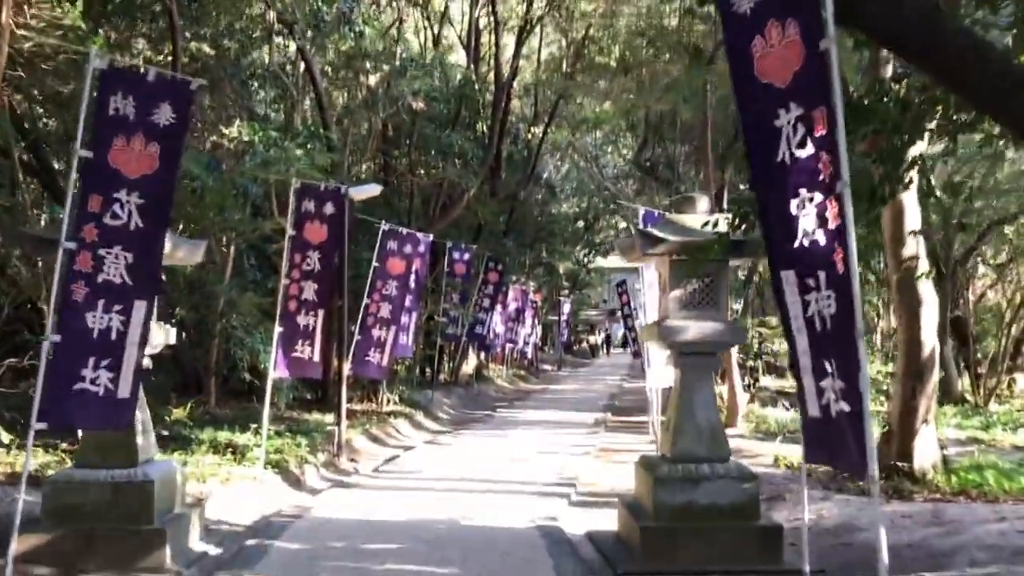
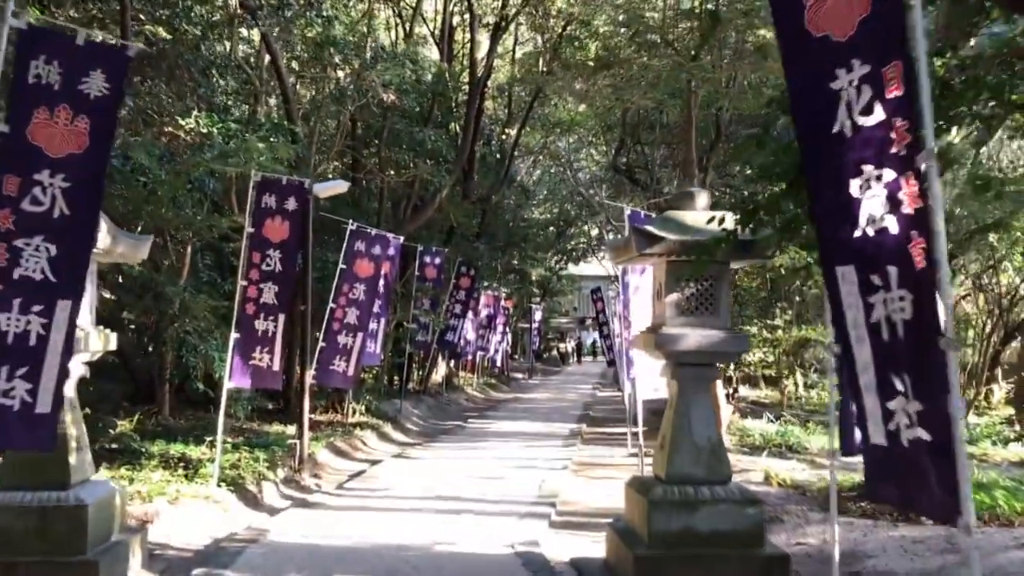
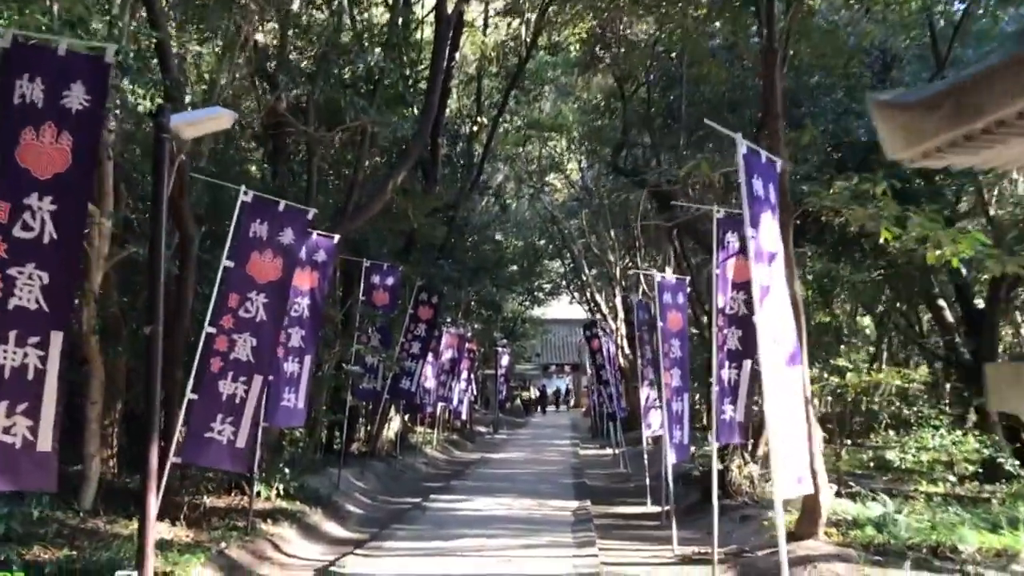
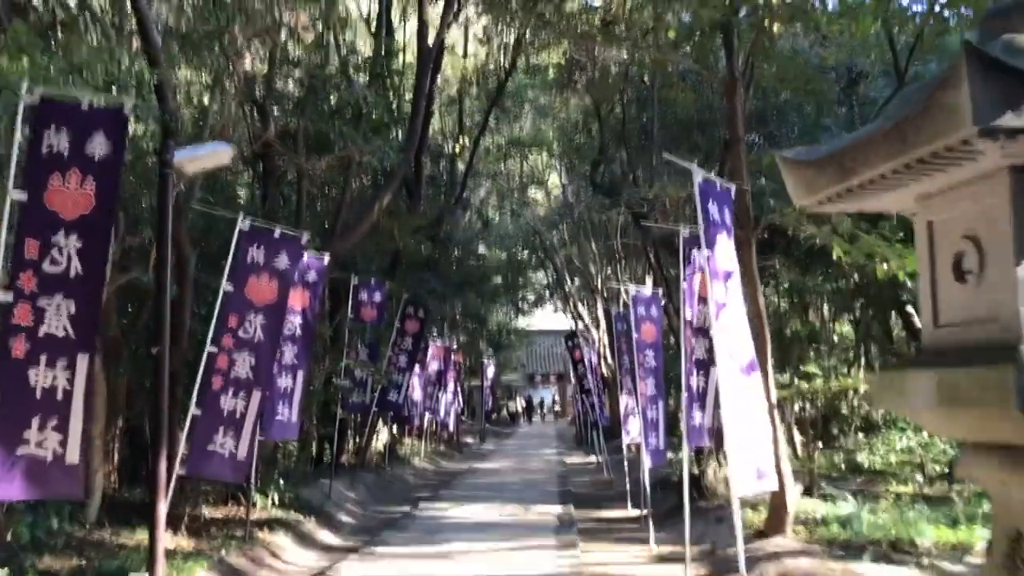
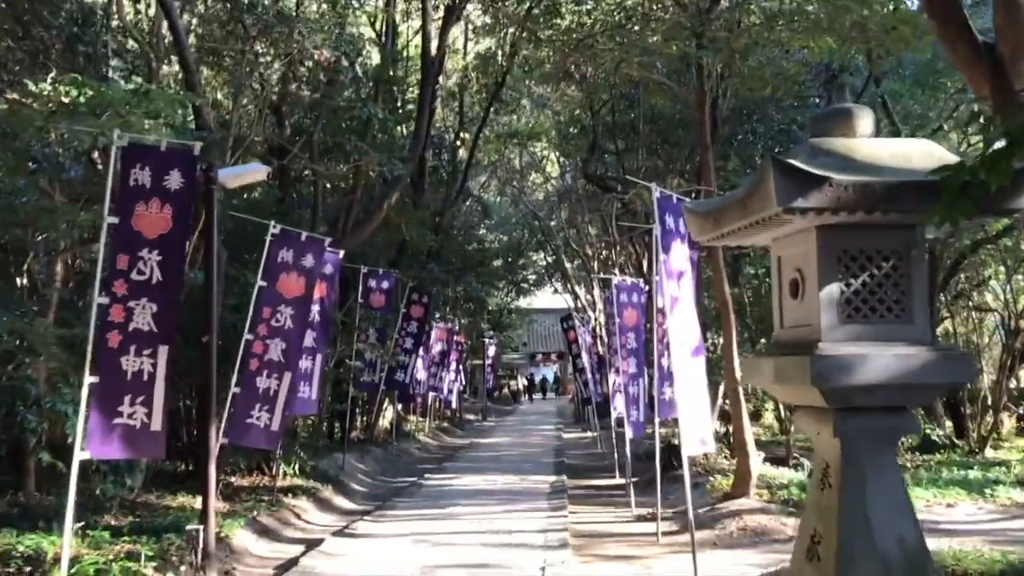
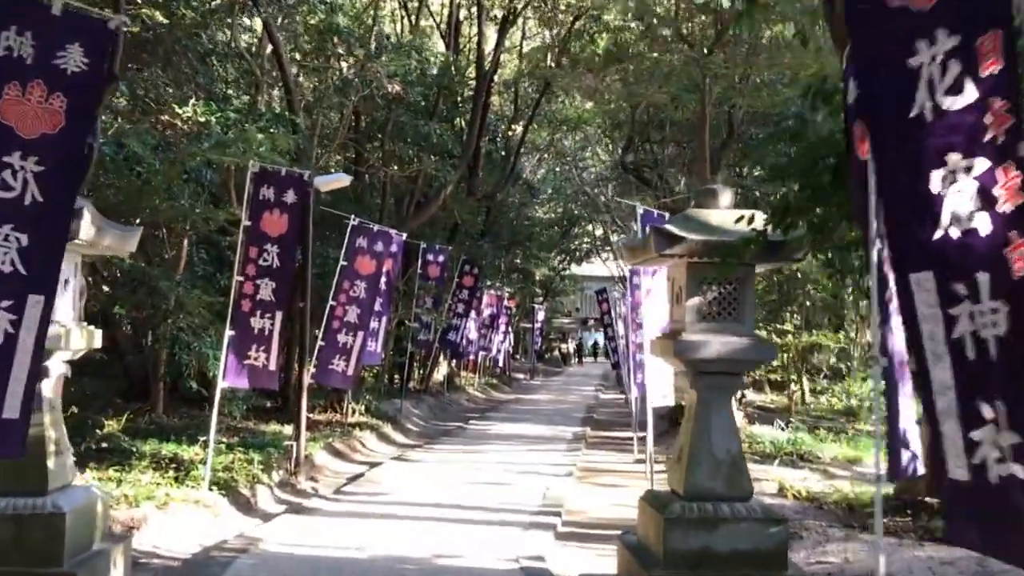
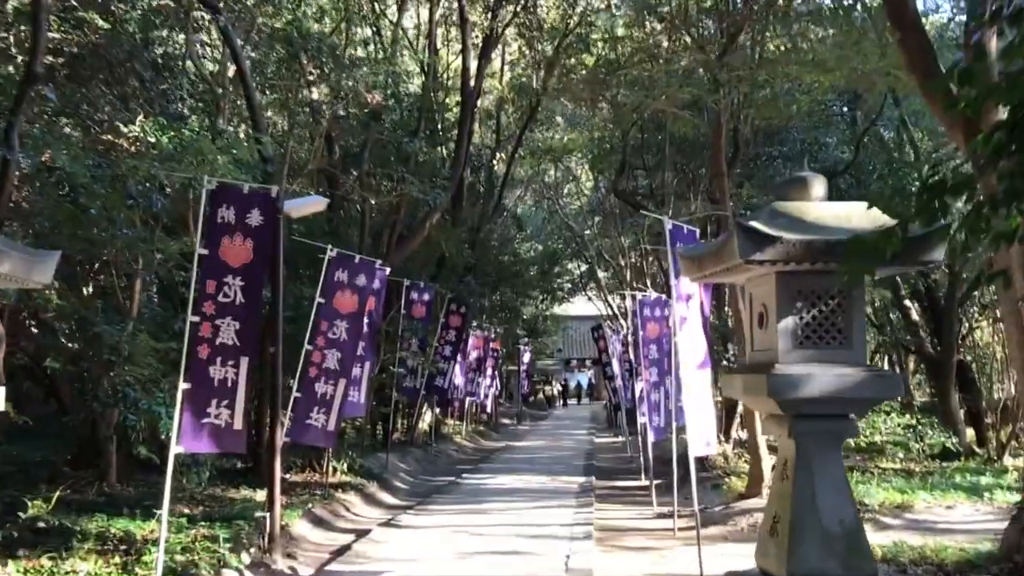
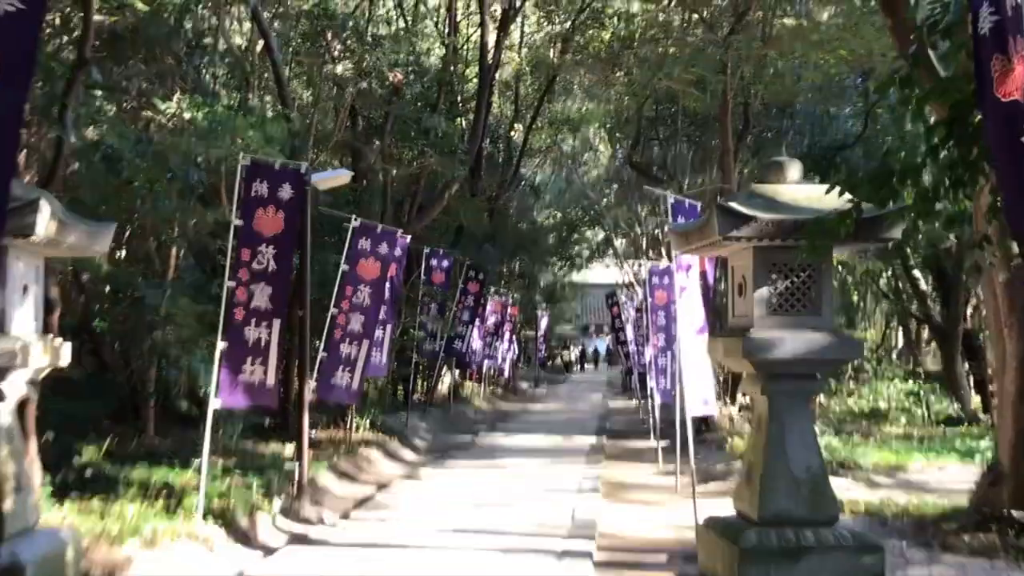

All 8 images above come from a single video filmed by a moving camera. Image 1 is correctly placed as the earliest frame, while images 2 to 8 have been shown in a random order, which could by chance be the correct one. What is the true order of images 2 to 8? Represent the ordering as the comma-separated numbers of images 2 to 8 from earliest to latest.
2, 6, 8, 7, 5, 4, 3
